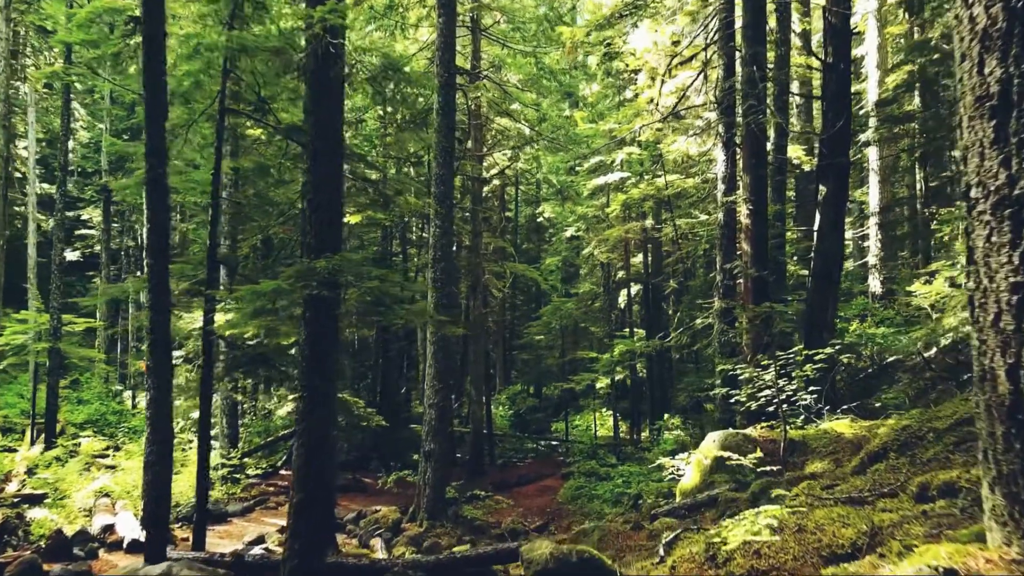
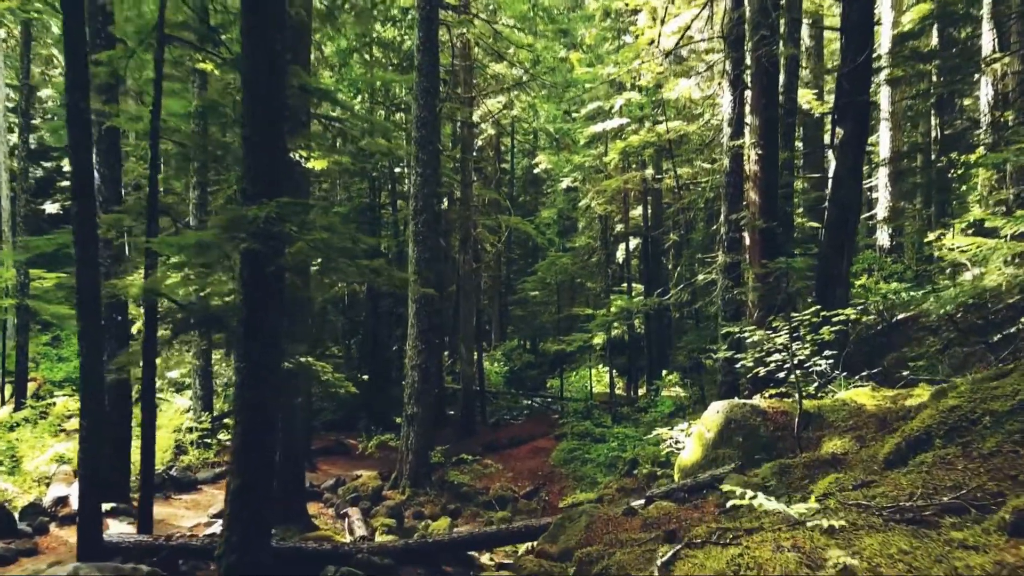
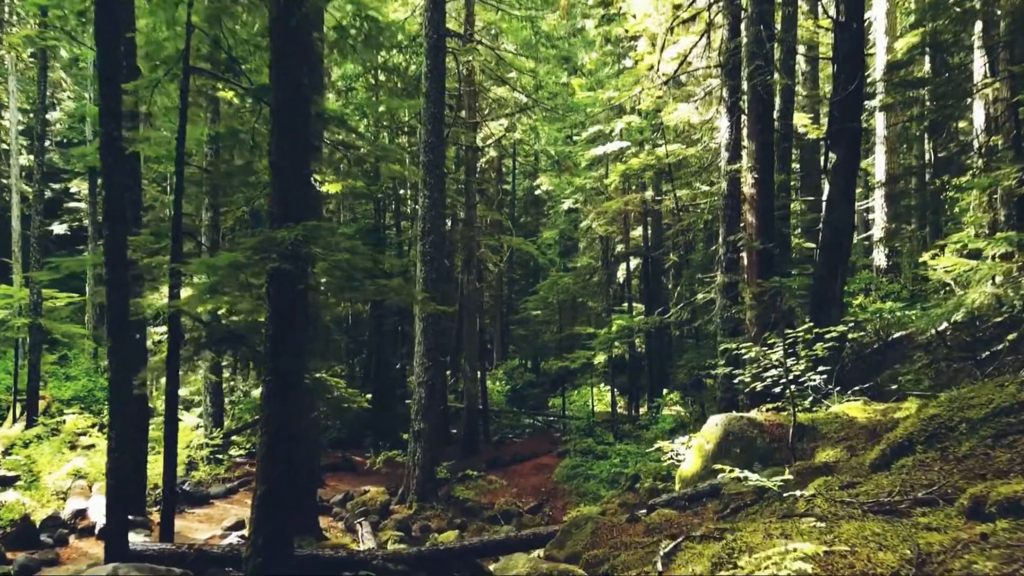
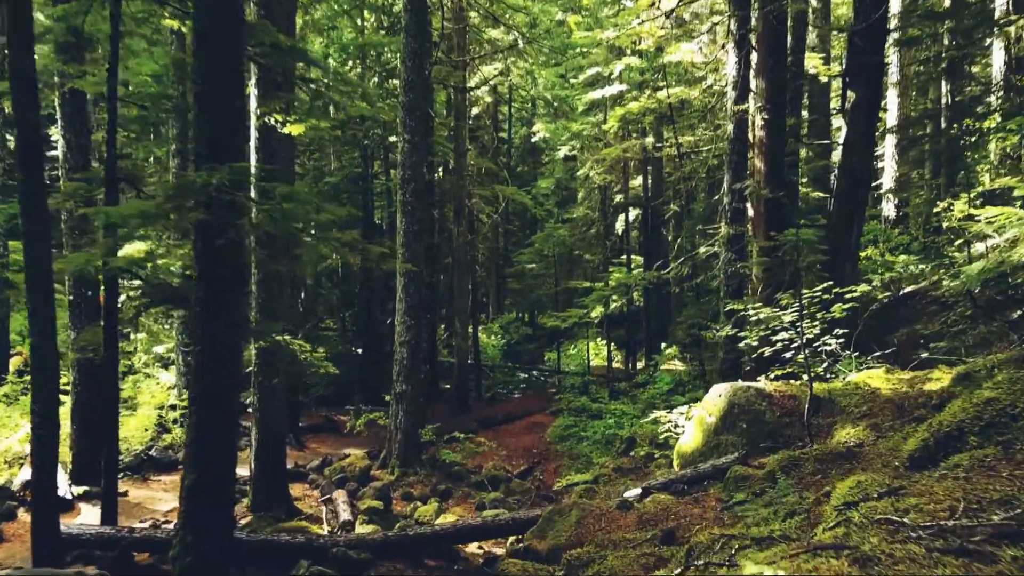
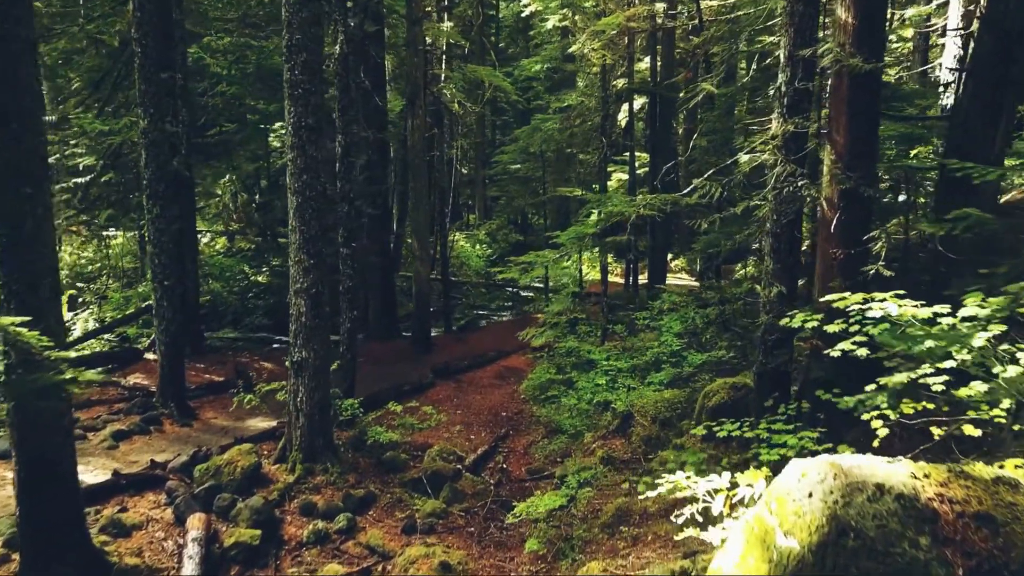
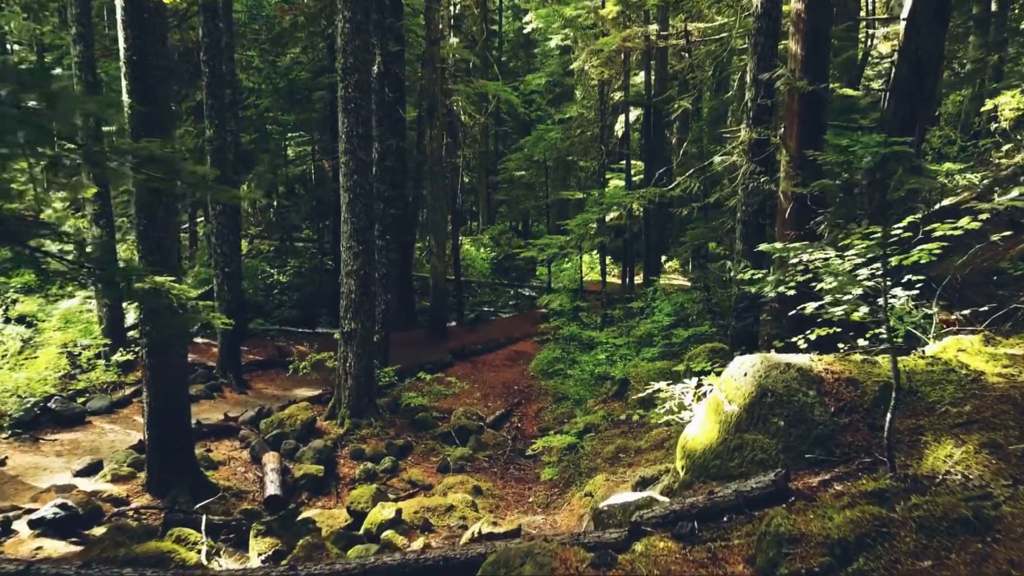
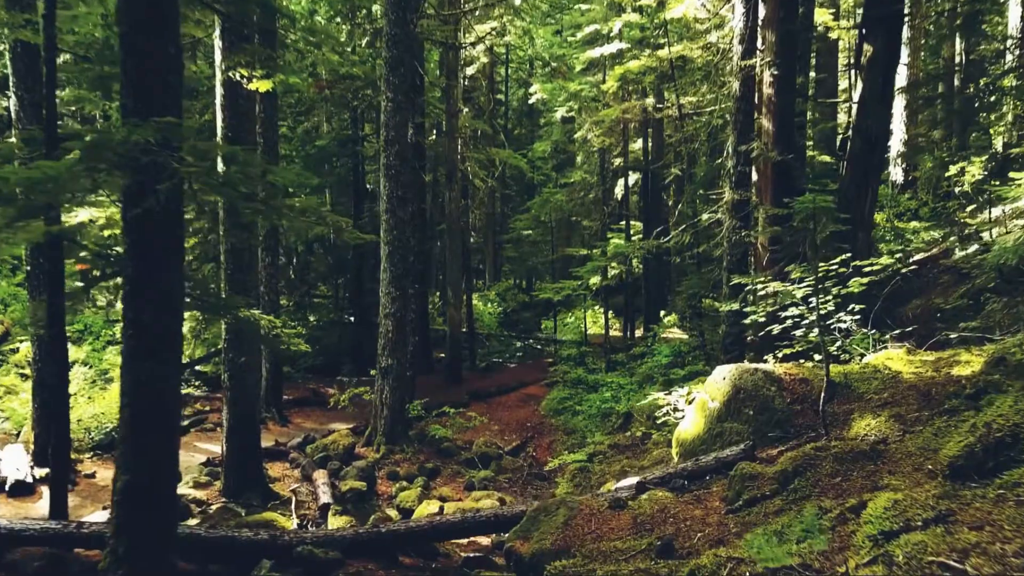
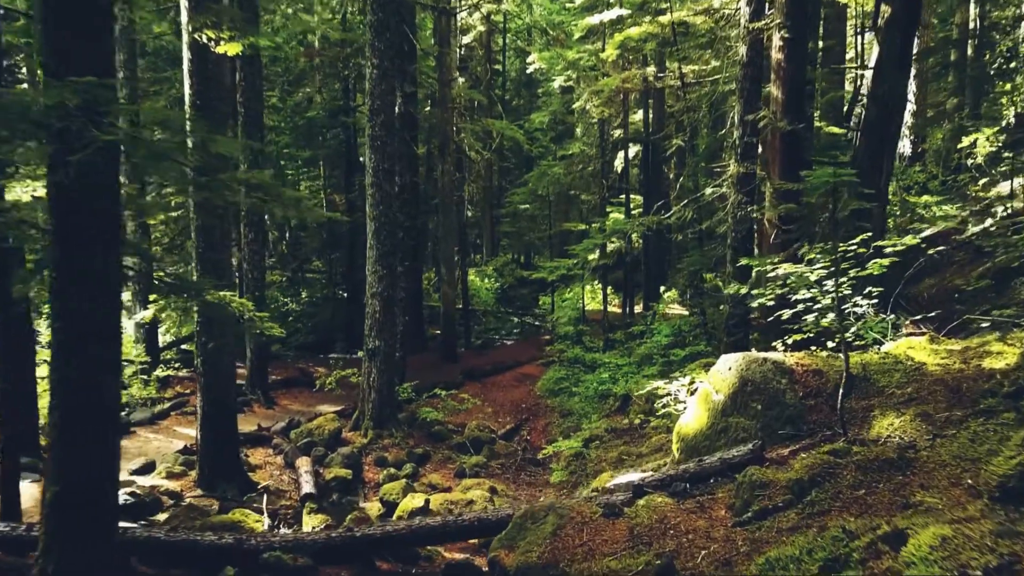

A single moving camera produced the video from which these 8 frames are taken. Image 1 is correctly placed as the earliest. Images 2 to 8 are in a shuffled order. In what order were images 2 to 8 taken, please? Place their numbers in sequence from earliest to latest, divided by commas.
3, 2, 4, 7, 8, 6, 5
